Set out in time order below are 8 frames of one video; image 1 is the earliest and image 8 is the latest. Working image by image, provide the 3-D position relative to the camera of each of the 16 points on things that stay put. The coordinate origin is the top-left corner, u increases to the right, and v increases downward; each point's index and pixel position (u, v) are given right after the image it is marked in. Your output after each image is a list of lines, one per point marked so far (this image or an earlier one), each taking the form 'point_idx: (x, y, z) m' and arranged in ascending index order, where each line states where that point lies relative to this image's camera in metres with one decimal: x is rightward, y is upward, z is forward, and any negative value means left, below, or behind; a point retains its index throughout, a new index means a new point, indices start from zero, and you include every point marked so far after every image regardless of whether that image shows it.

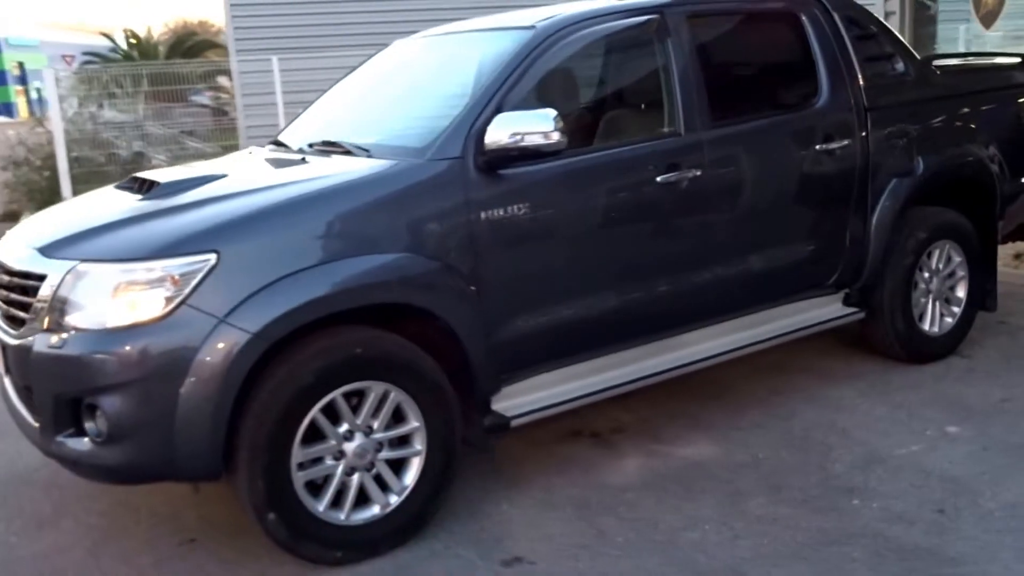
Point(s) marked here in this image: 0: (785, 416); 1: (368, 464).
0: (+1.3, -0.6, +5.3) m
1: (-0.5, -0.6, +4.0) m
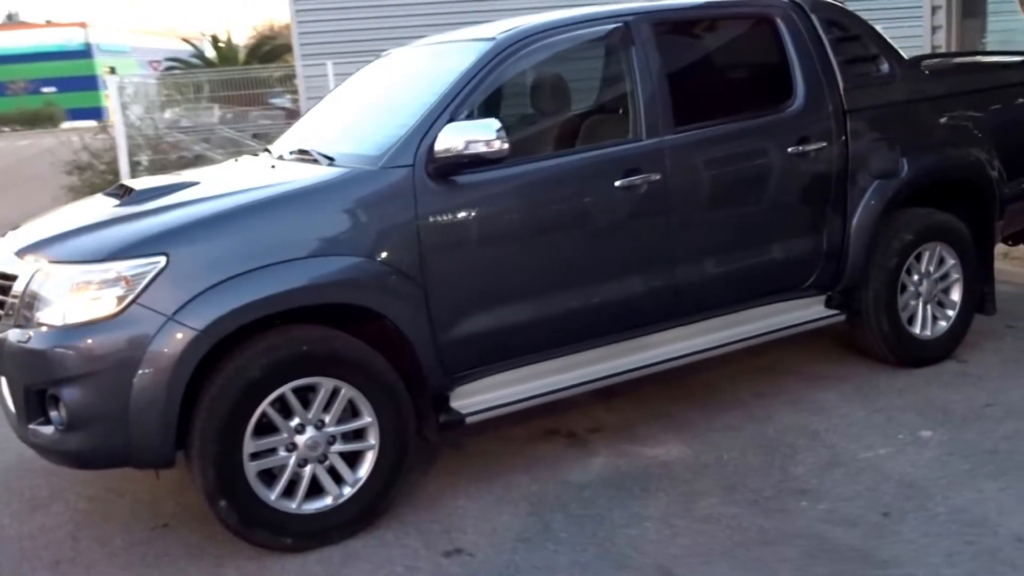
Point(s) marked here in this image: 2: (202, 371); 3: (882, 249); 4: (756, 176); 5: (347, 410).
0: (+1.2, -0.6, +5.4) m
1: (-0.7, -0.6, +4.2) m
2: (-1.1, -0.3, +4.0) m
3: (+1.9, +0.2, +5.7) m
4: (+1.1, +0.5, +5.2) m
5: (-0.6, -0.5, +4.3) m
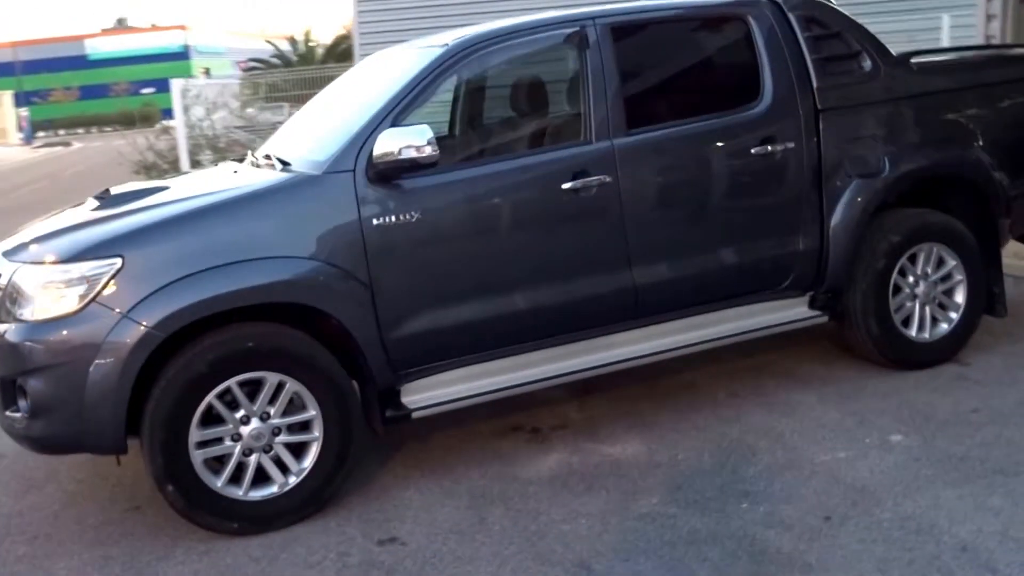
0: (+1.1, -0.6, +5.4) m
1: (-1.0, -0.6, +4.5) m
2: (-1.4, -0.3, +4.3) m
3: (+1.8, +0.2, +5.6) m
4: (+0.9, +0.5, +5.2) m
5: (-0.9, -0.5, +4.5) m
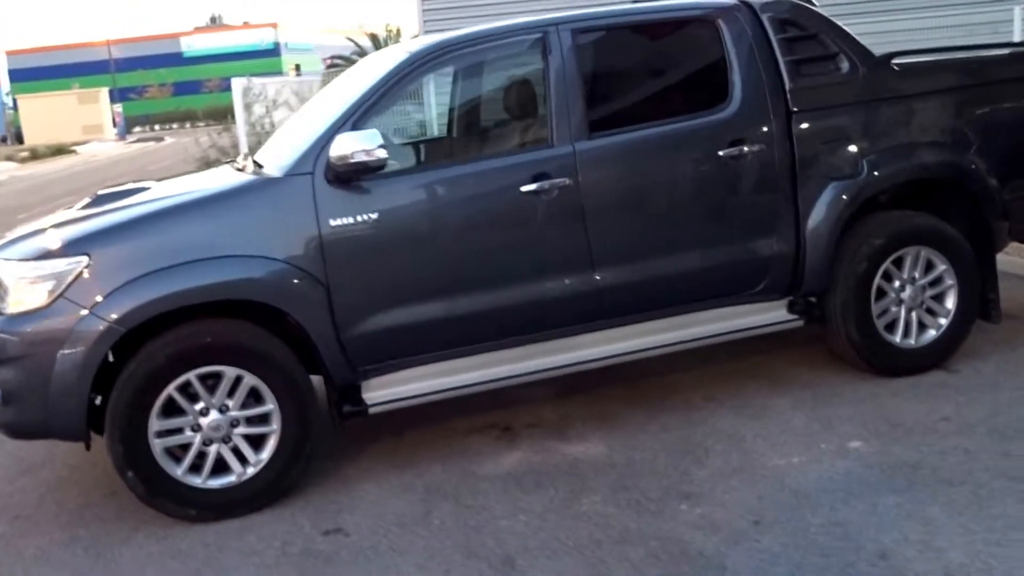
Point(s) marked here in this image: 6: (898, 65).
0: (+0.9, -0.6, +5.4) m
1: (-1.2, -0.6, +4.7) m
2: (-1.6, -0.3, +4.5) m
3: (+1.7, +0.2, +5.6) m
4: (+0.8, +0.5, +5.2) m
5: (-1.1, -0.5, +4.7) m
6: (+1.9, +1.1, +5.6) m
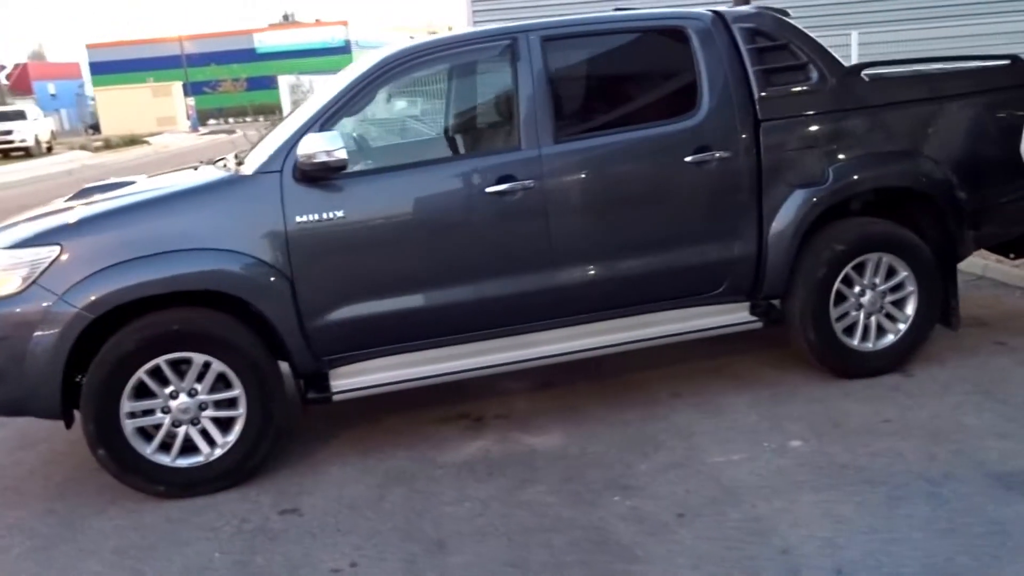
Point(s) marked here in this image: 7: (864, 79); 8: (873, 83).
0: (+0.7, -0.6, +5.5) m
1: (-1.4, -0.6, +5.0) m
2: (-1.9, -0.2, +4.9) m
3: (+1.5, +0.2, +5.6) m
4: (+0.6, +0.5, +5.4) m
5: (-1.3, -0.4, +5.0) m
6: (+1.8, +1.1, +5.7) m
7: (+1.8, +1.1, +5.6) m
8: (+1.8, +1.0, +5.6) m
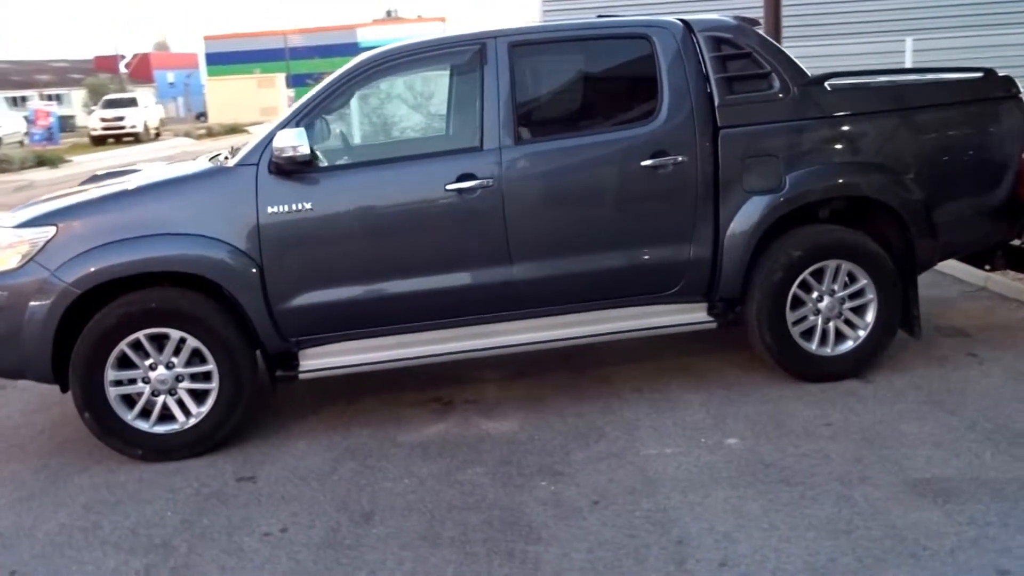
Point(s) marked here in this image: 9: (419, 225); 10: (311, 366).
0: (+0.5, -0.6, +5.7) m
1: (-1.7, -0.5, +5.5) m
2: (-2.1, -0.1, +5.4) m
3: (+1.3, +0.1, +5.7) m
4: (+0.4, +0.5, +5.6) m
5: (-1.6, -0.3, +5.5) m
6: (+1.7, +1.1, +5.7) m
7: (+1.6, +1.0, +5.7) m
8: (+1.7, +1.0, +5.7) m
9: (-0.5, +0.3, +5.5) m
10: (-1.0, -0.4, +5.5) m
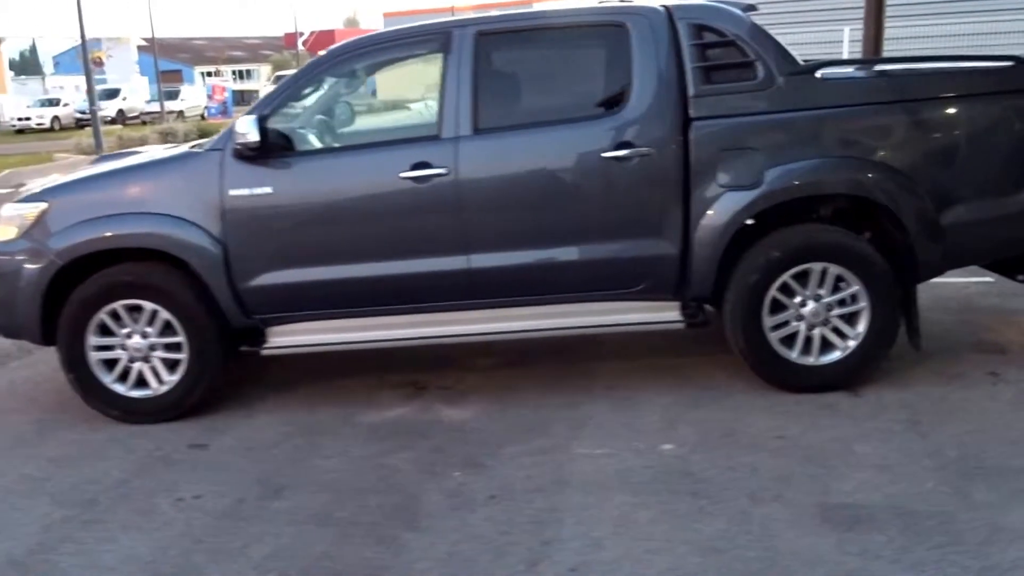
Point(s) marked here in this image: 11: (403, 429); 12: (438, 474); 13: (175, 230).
0: (+0.3, -0.6, +5.6) m
1: (-1.9, -0.4, +5.8) m
2: (-2.3, +0.1, +5.8) m
3: (+1.2, +0.1, +5.5) m
4: (+0.2, +0.5, +5.5) m
5: (-1.8, -0.2, +5.8) m
6: (+1.5, +1.0, +5.4) m
7: (+1.5, +1.0, +5.3) m
8: (+1.5, +1.0, +5.3) m
9: (-0.7, +0.4, +5.6) m
10: (-1.2, -0.3, +5.7) m
11: (-0.5, -0.7, +5.6) m
12: (-0.3, -0.8, +5.0) m
13: (-1.7, +0.3, +5.5) m
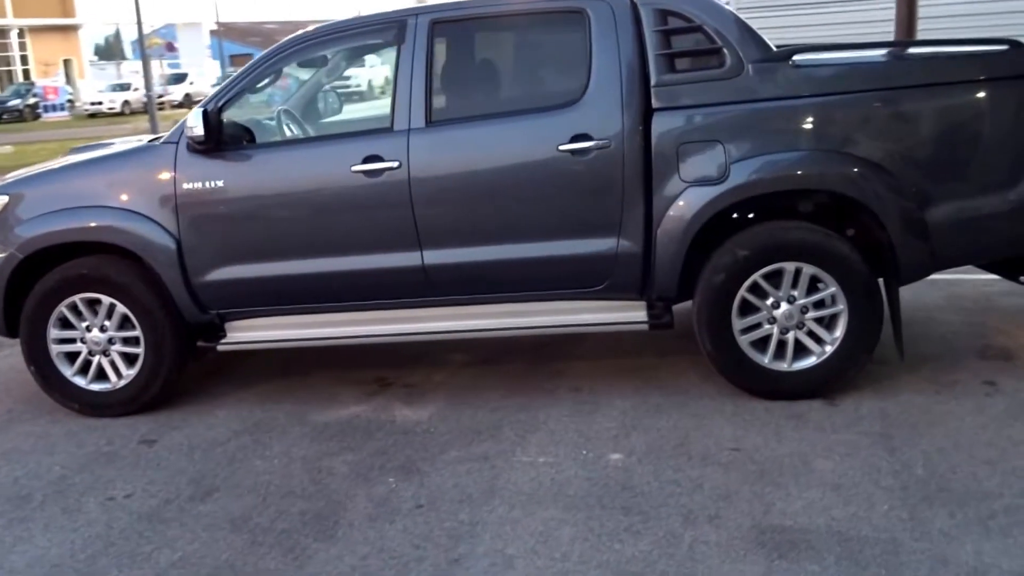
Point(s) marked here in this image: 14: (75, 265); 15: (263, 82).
0: (+0.1, -0.6, +5.4) m
1: (-2.1, -0.3, +5.8) m
2: (-2.5, +0.1, +5.8) m
3: (+0.9, +0.1, +5.1) m
4: (0.0, +0.6, +5.2) m
5: (-1.9, -0.2, +5.8) m
6: (+1.3, +1.0, +5.0) m
7: (+1.2, +1.0, +4.9) m
8: (+1.3, +1.0, +4.9) m
9: (-0.9, +0.4, +5.4) m
10: (-1.4, -0.3, +5.6) m
11: (-0.7, -0.7, +5.4) m
12: (-0.6, -0.8, +4.8) m
13: (-1.9, +0.3, +5.5) m
14: (-2.2, +0.1, +5.7) m
15: (-1.1, +1.1, +5.6) m
